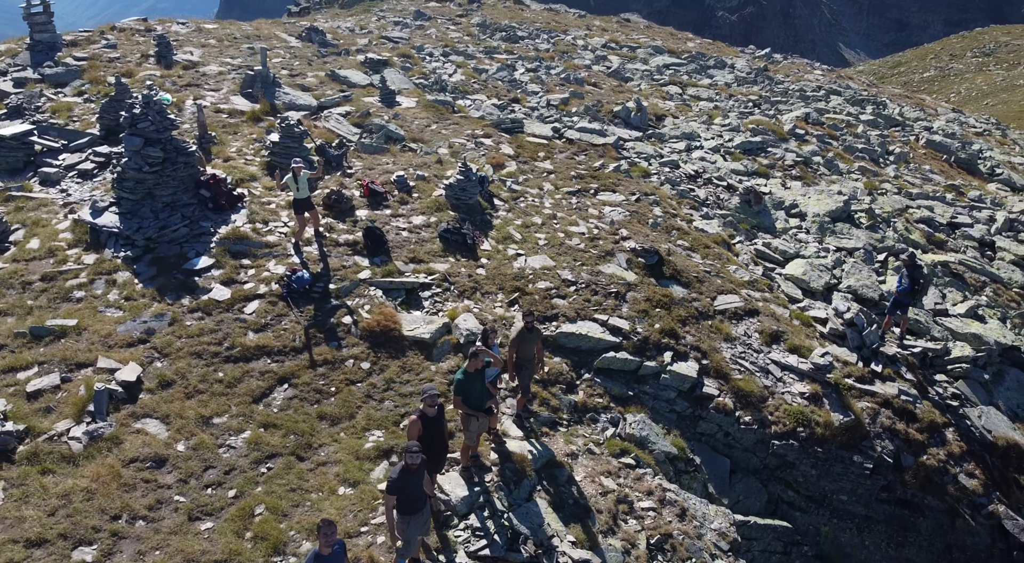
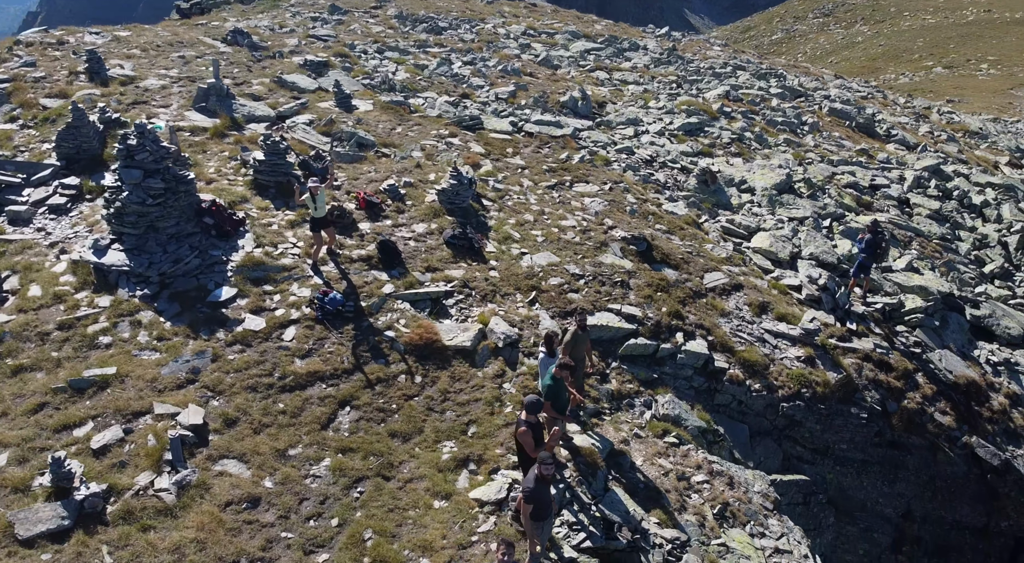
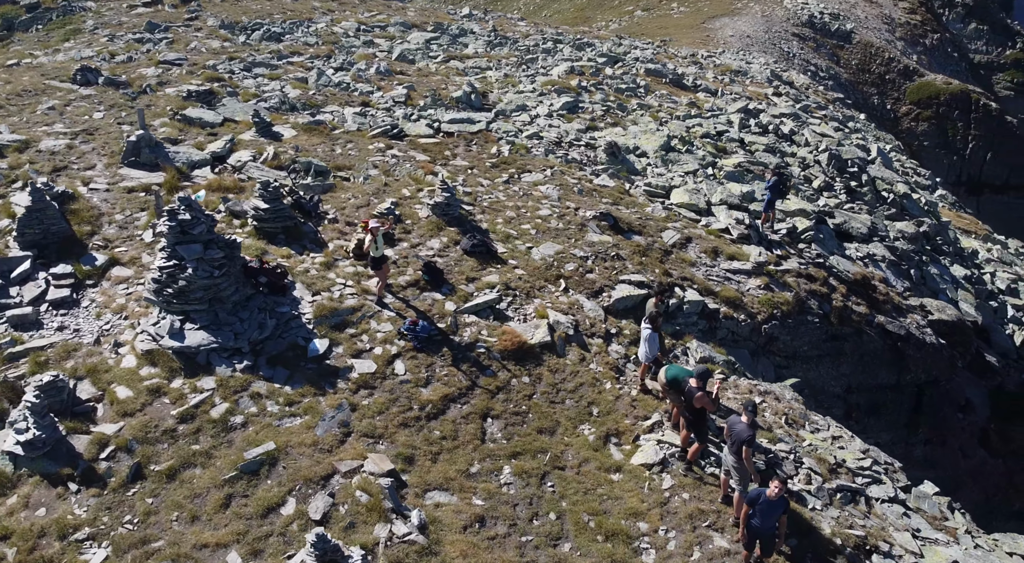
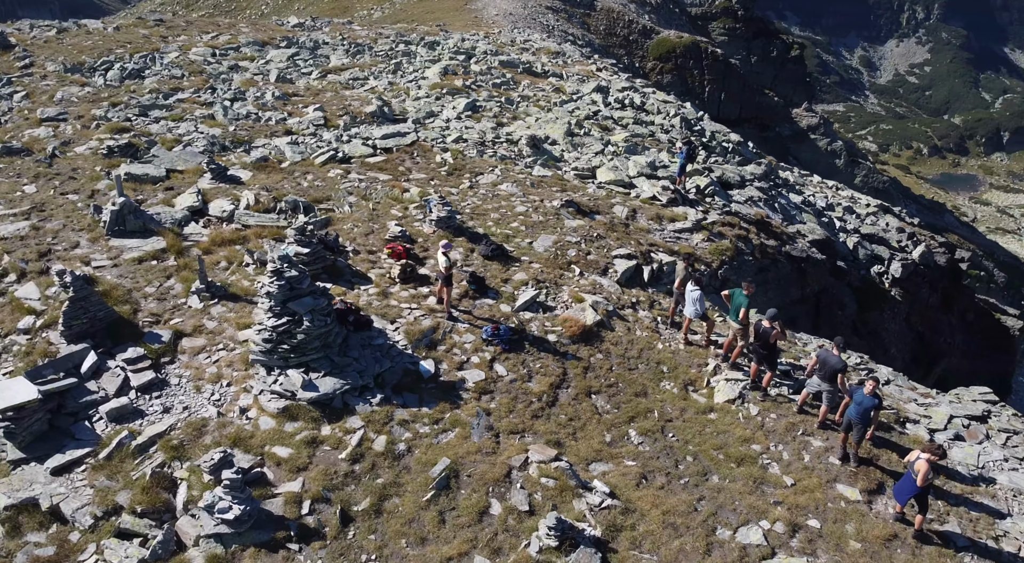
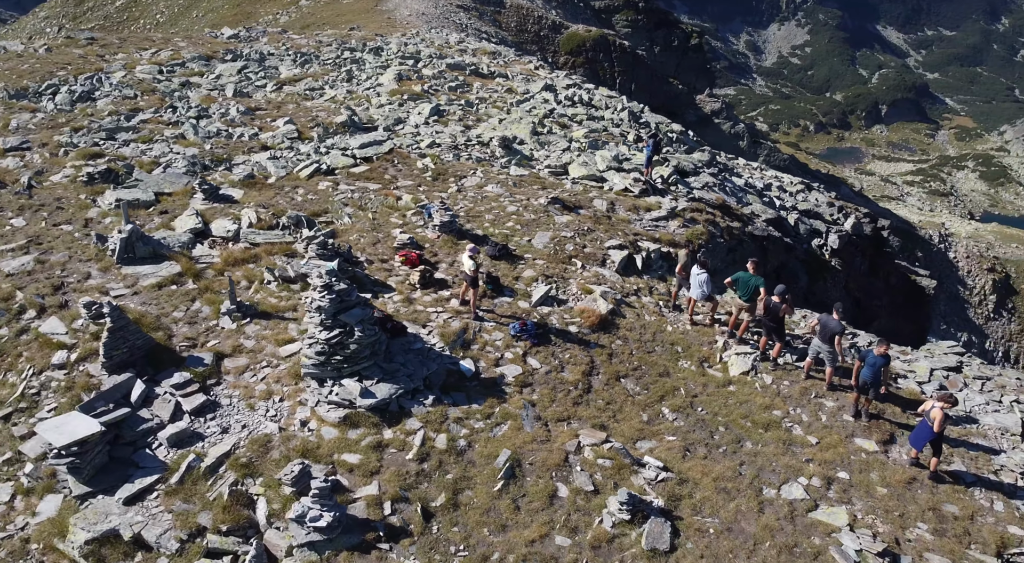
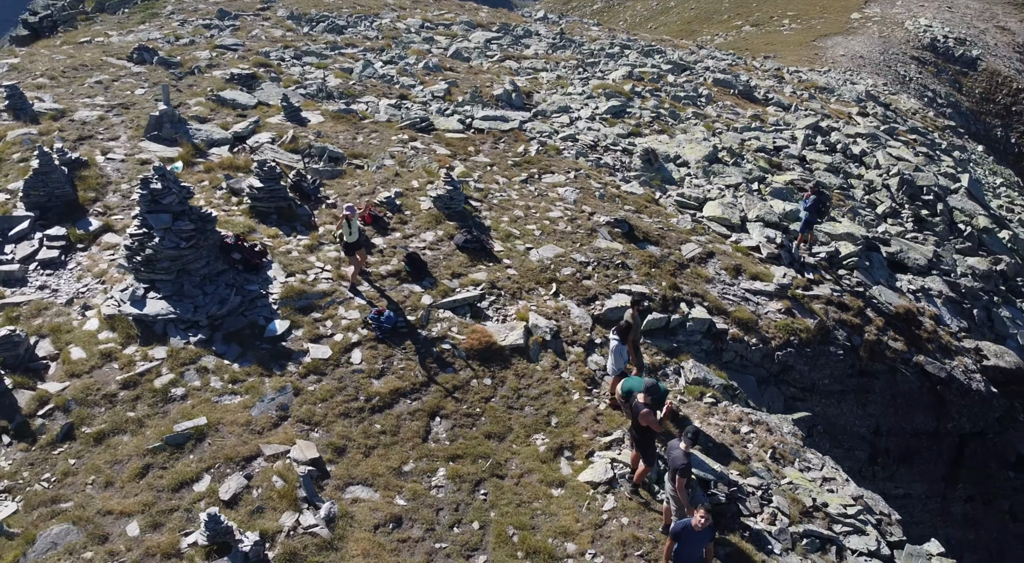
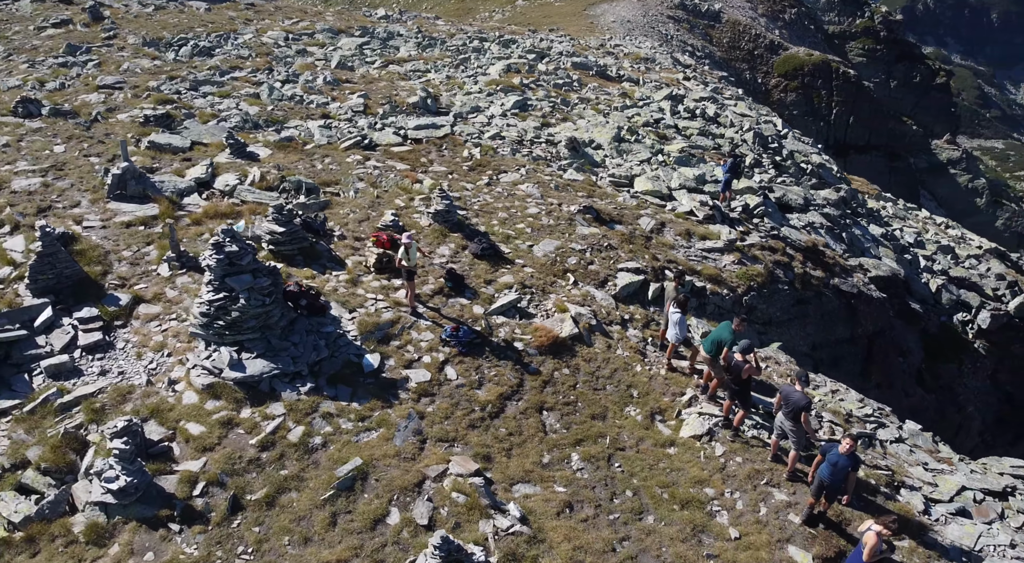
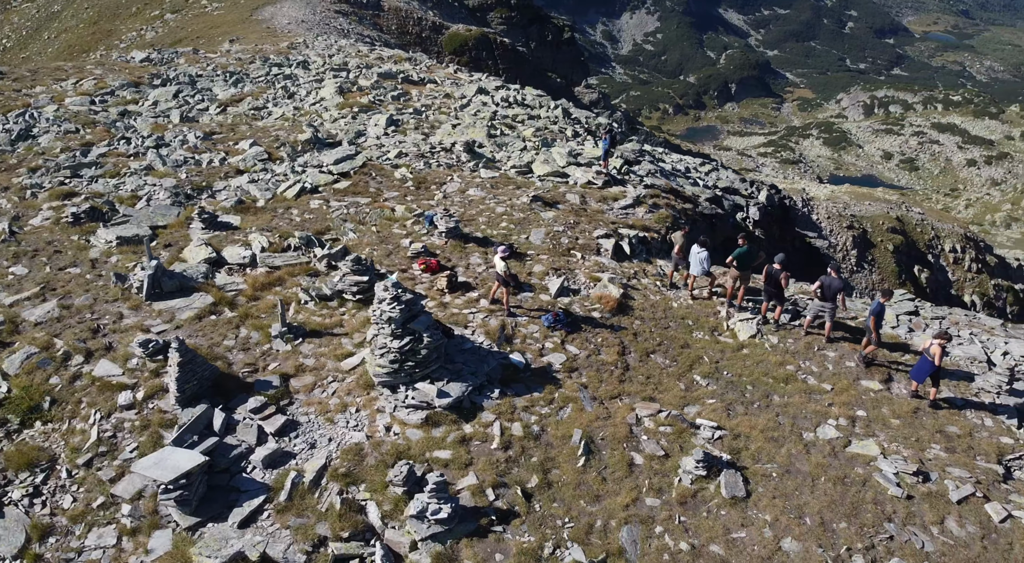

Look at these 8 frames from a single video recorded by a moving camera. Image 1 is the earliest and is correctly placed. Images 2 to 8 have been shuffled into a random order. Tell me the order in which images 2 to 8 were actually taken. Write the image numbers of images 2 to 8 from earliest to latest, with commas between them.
2, 6, 3, 7, 4, 5, 8
